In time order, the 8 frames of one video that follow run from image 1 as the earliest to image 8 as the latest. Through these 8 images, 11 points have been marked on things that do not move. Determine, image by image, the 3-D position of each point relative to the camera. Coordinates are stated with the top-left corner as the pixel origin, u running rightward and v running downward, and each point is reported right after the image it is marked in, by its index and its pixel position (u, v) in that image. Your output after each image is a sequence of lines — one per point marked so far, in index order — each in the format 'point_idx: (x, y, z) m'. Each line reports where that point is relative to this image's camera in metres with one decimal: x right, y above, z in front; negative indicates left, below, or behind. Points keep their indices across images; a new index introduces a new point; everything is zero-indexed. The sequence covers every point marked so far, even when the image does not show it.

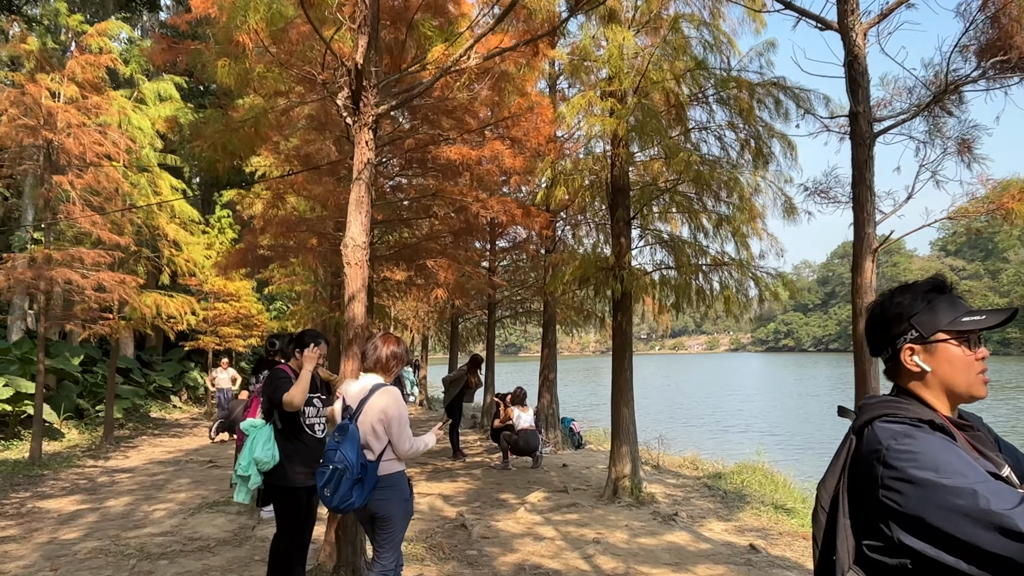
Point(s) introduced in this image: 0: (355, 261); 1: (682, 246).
0: (-1.0, +0.2, +4.9) m
1: (+1.8, +0.4, +7.5) m
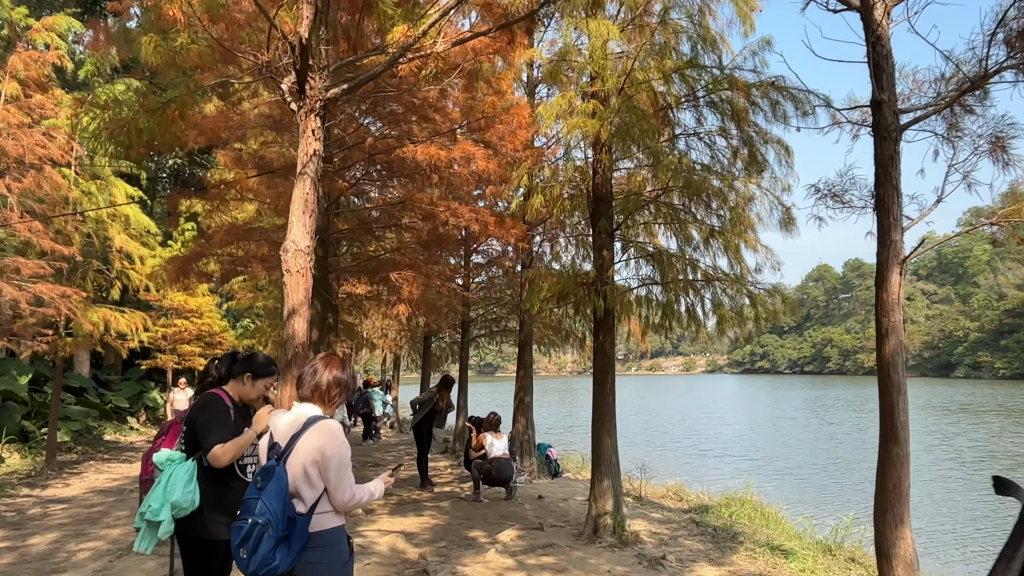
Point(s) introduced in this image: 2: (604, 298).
0: (-1.2, +0.1, +4.2) m
1: (+1.5, +0.3, +6.9) m
2: (+0.8, -0.1, +6.7) m
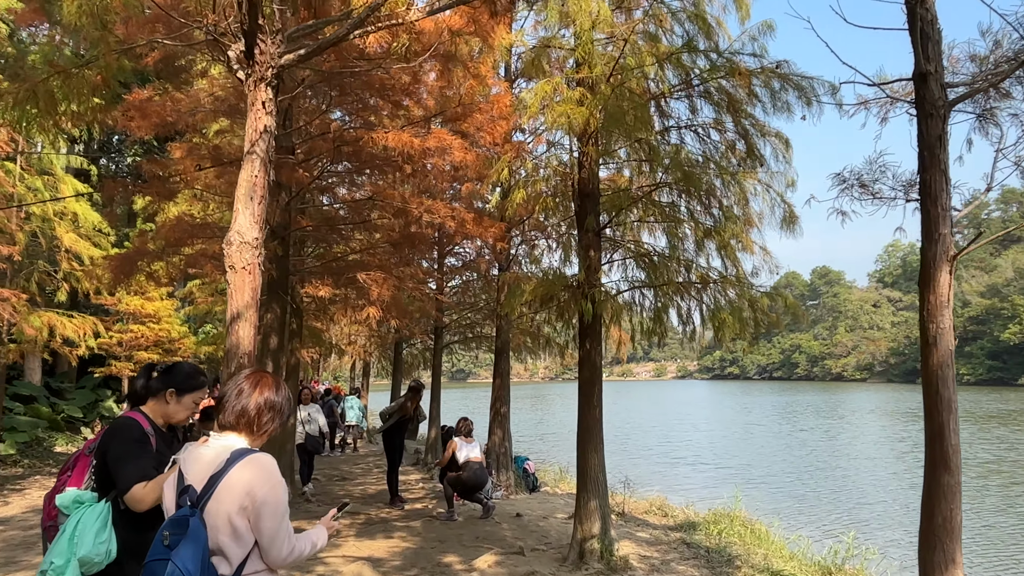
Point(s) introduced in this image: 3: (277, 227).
0: (-1.3, +0.1, +3.5) m
1: (+1.3, +0.2, +6.4) m
2: (+0.7, -0.1, +6.1) m
3: (-2.2, +0.6, +7.0) m
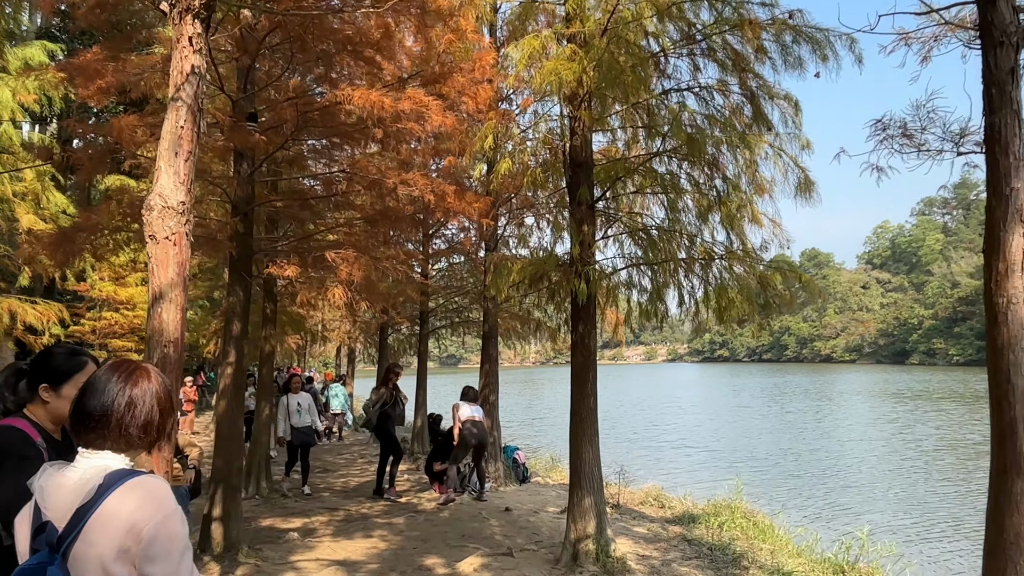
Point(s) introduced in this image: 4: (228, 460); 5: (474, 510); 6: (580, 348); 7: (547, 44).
0: (-1.4, +0.2, +2.9) m
1: (+1.2, +0.4, +5.8) m
2: (+0.6, +0.1, +5.6) m
3: (-2.4, +0.8, +6.4) m
4: (-2.4, -1.5, +6.2) m
5: (-0.4, -2.5, +8.4) m
6: (+0.6, -0.5, +6.1) m
7: (+0.3, +2.0, +5.9) m
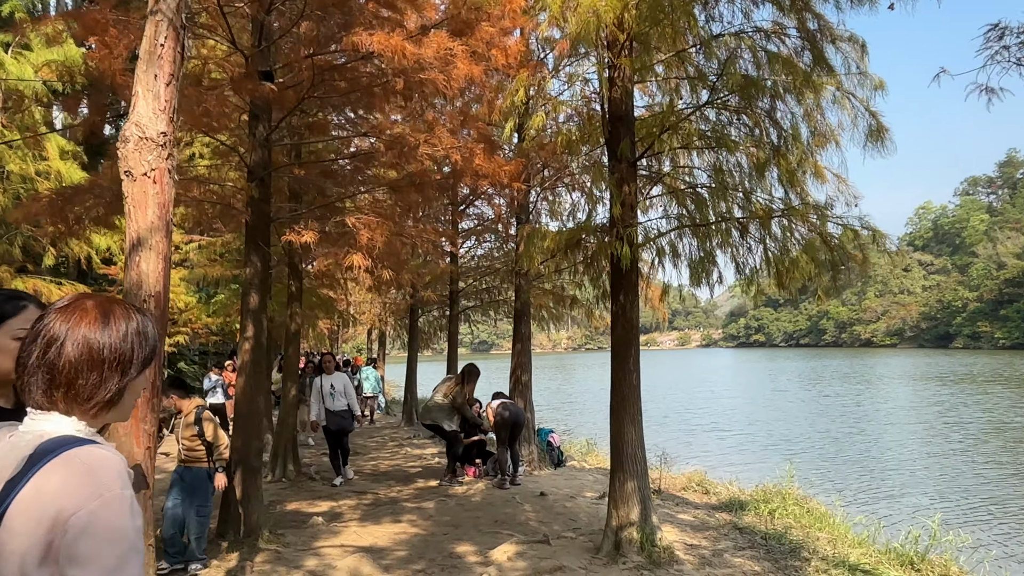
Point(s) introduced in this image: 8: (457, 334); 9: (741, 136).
0: (-1.3, +0.4, +2.5) m
1: (+1.5, +0.7, +5.3) m
2: (+0.8, +0.3, +5.1) m
3: (-2.1, +1.0, +6.0) m
4: (-2.1, -1.2, +5.8) m
5: (0.0, -2.2, +8.0) m
6: (+0.8, -0.2, +5.6) m
7: (+0.5, +2.2, +5.3) m
8: (-1.0, -0.8, +13.4) m
9: (+1.7, +1.1, +5.4) m
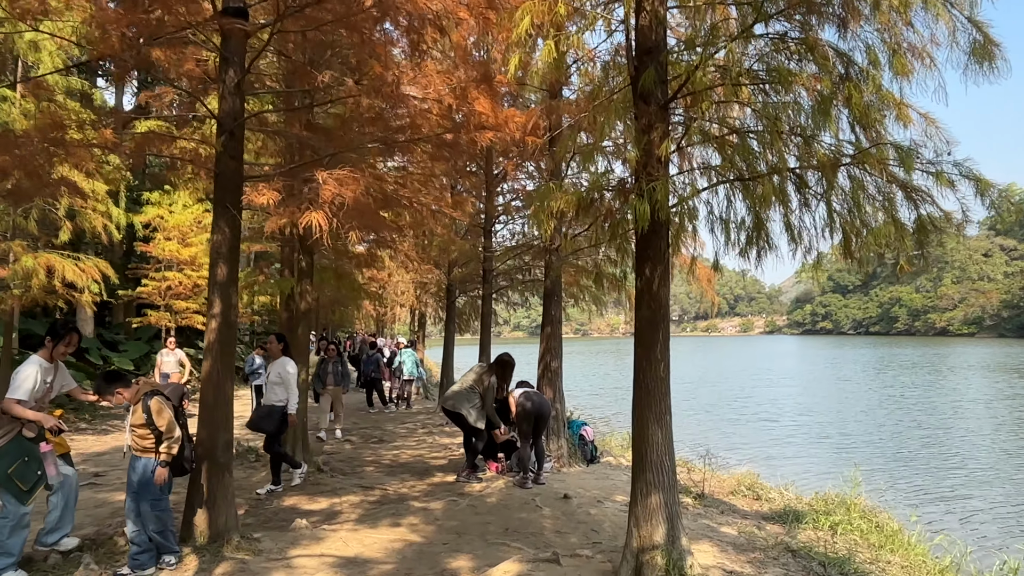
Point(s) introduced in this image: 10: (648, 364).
0: (-1.5, +0.5, +1.7) m
1: (+1.5, +0.8, +4.2) m
2: (+0.8, +0.5, +4.1) m
3: (-2.0, +1.2, +5.2) m
4: (-2.1, -1.0, +5.1) m
5: (+0.1, -2.0, +7.1) m
6: (+0.9, -0.1, +4.6) m
7: (+0.5, +2.4, +4.3) m
8: (-0.4, -0.5, +12.5) m
9: (+1.7, +1.3, +4.3) m
10: (+0.9, -0.5, +4.6) m
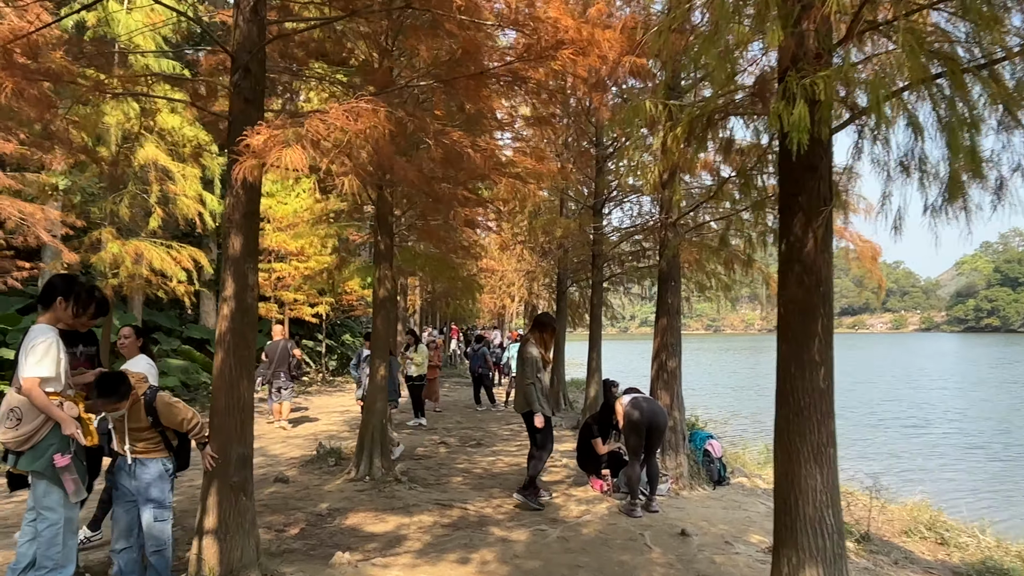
0: (-1.6, +0.6, +0.6) m
1: (+1.7, +1.0, +2.6) m
2: (+1.0, +0.6, +2.6) m
3: (-1.5, +1.4, +4.1) m
4: (-1.6, -0.9, +4.1) m
5: (+0.9, -1.9, +5.6) m
6: (+1.2, +0.1, +3.1) m
7: (+0.8, +2.5, +2.8) m
8: (+1.4, -0.3, +11.1) m
9: (+2.0, +1.4, +2.7) m
10: (+1.2, -0.3, +3.1) m
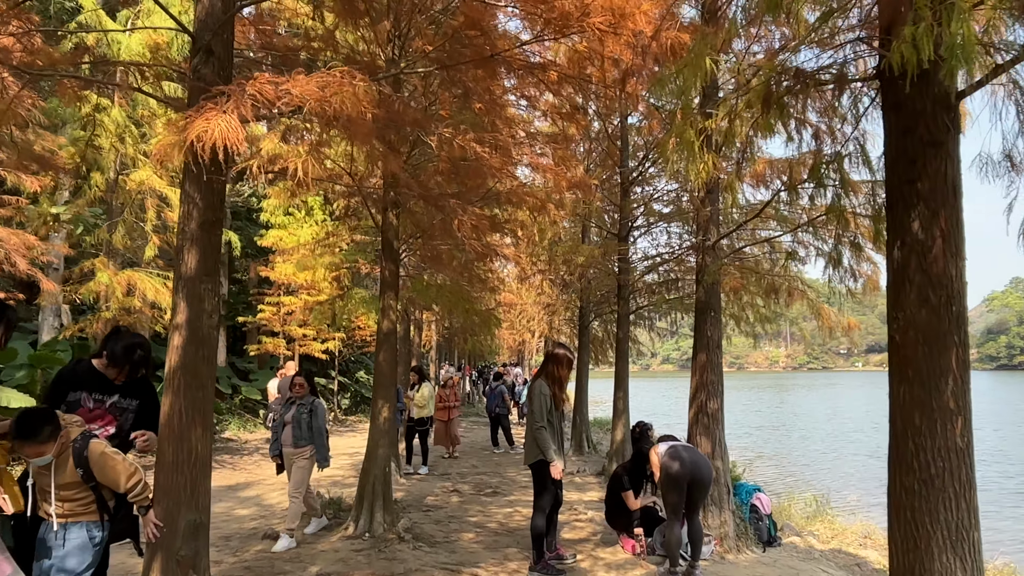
0: (-1.6, +0.7, -0.1) m
1: (+1.8, +0.9, +1.8) m
2: (+1.1, +0.6, +1.8) m
3: (-1.5, +1.2, +3.5) m
4: (-1.5, -1.0, +3.3) m
5: (+1.1, -2.0, +4.7) m
6: (+1.3, 0.0, +2.3) m
7: (+0.9, +2.5, +2.2) m
8: (+1.6, -0.8, +10.2) m
9: (+2.0, +1.4, +1.9) m
10: (+1.3, -0.4, +2.3) m
